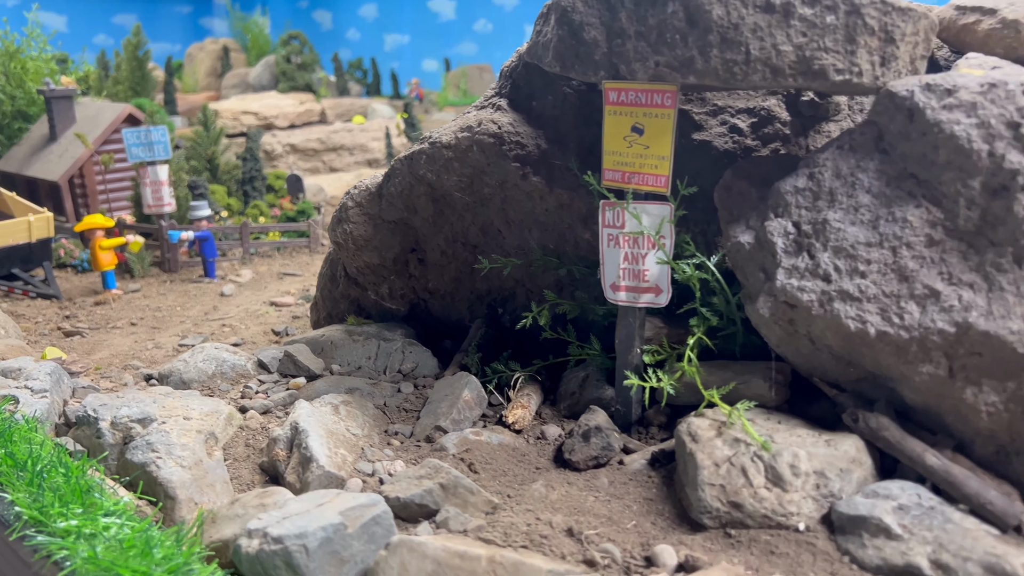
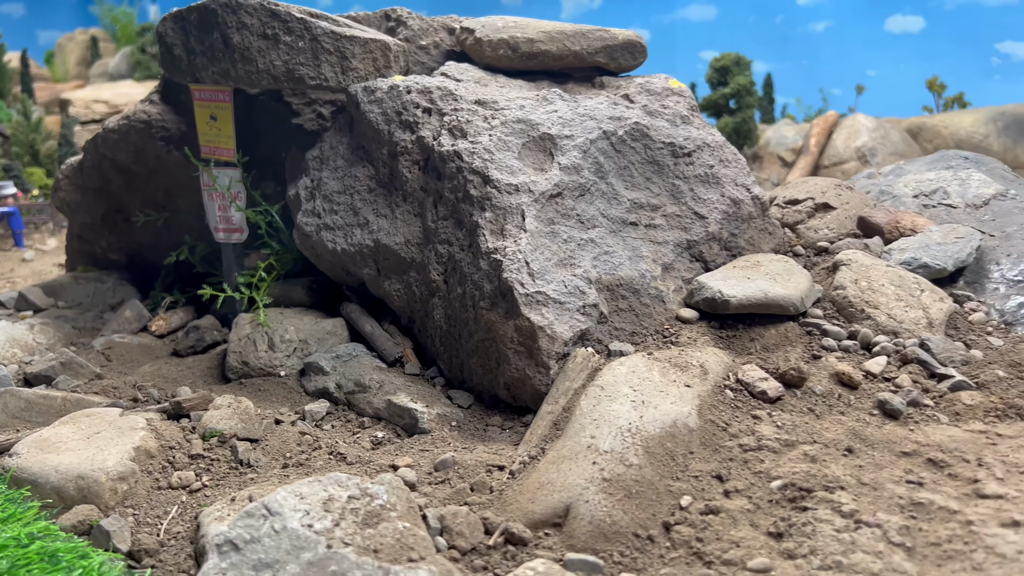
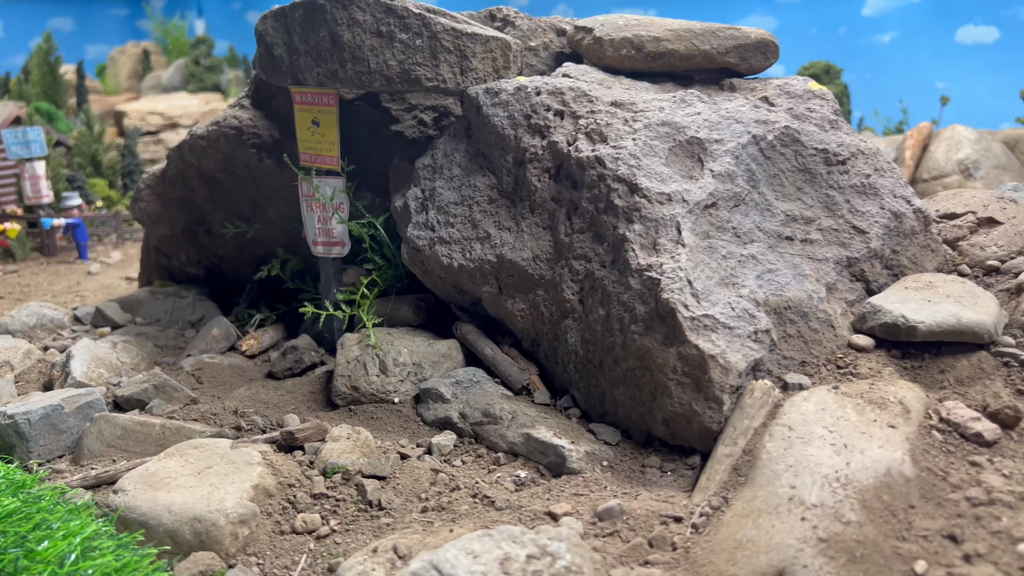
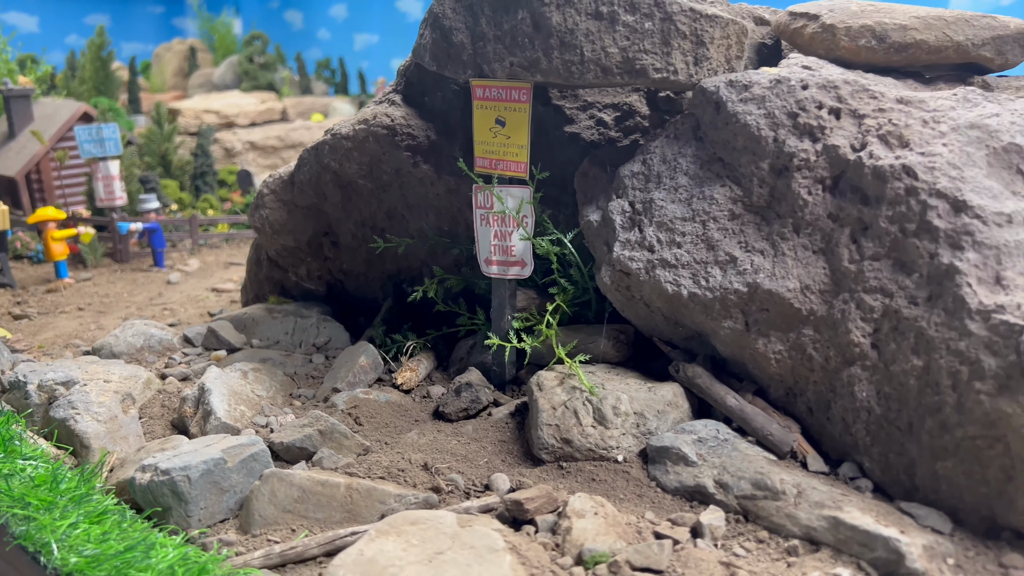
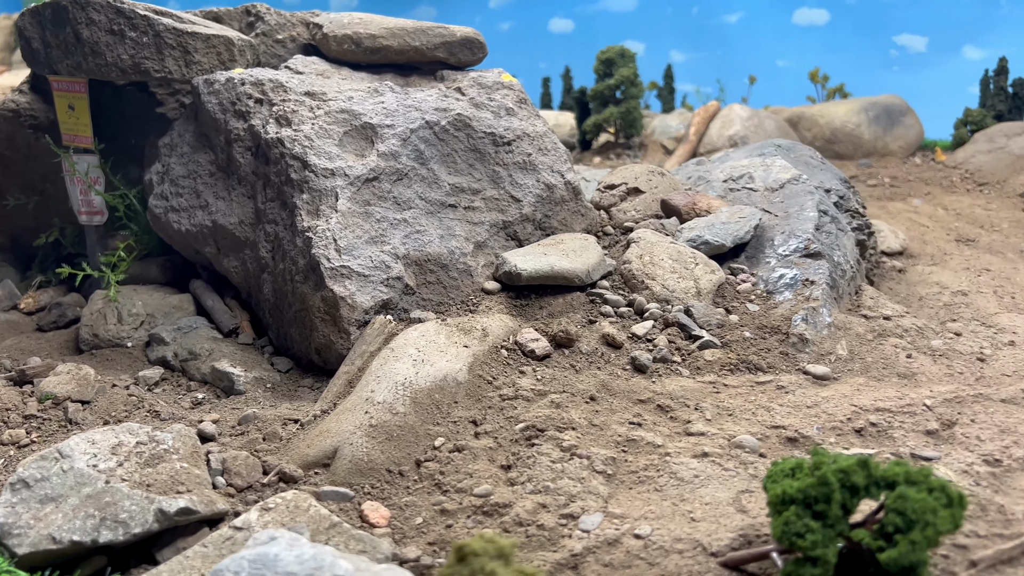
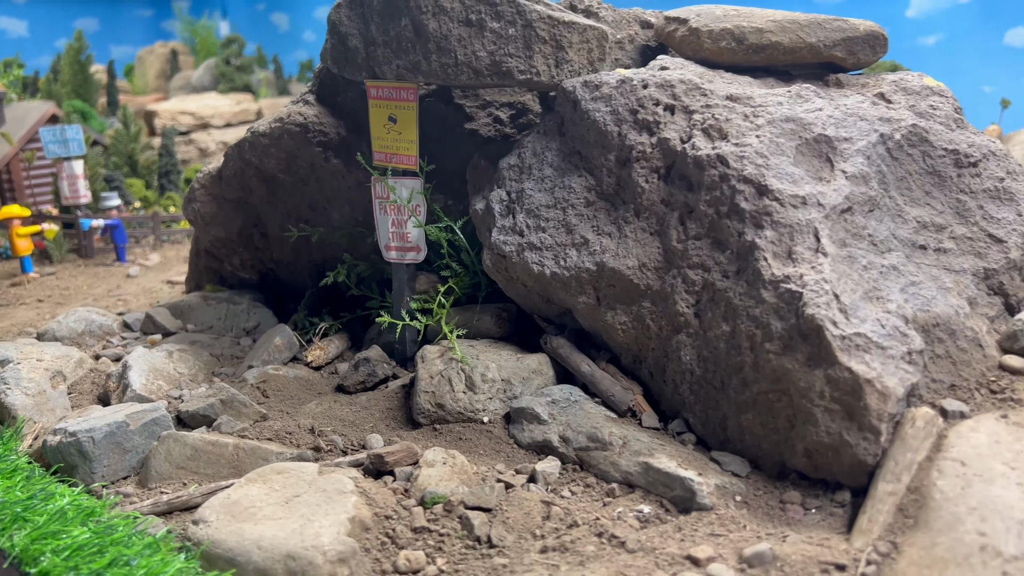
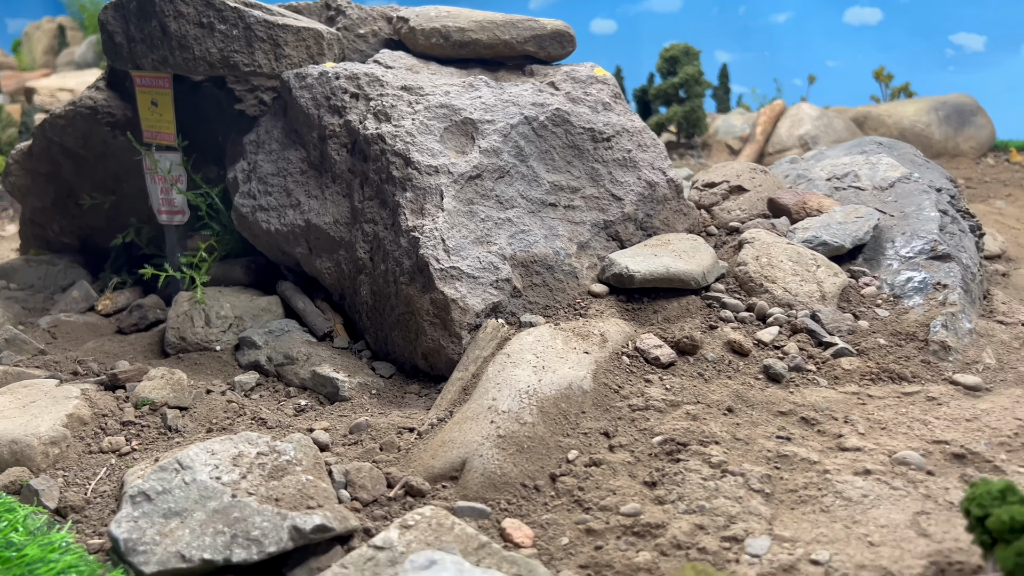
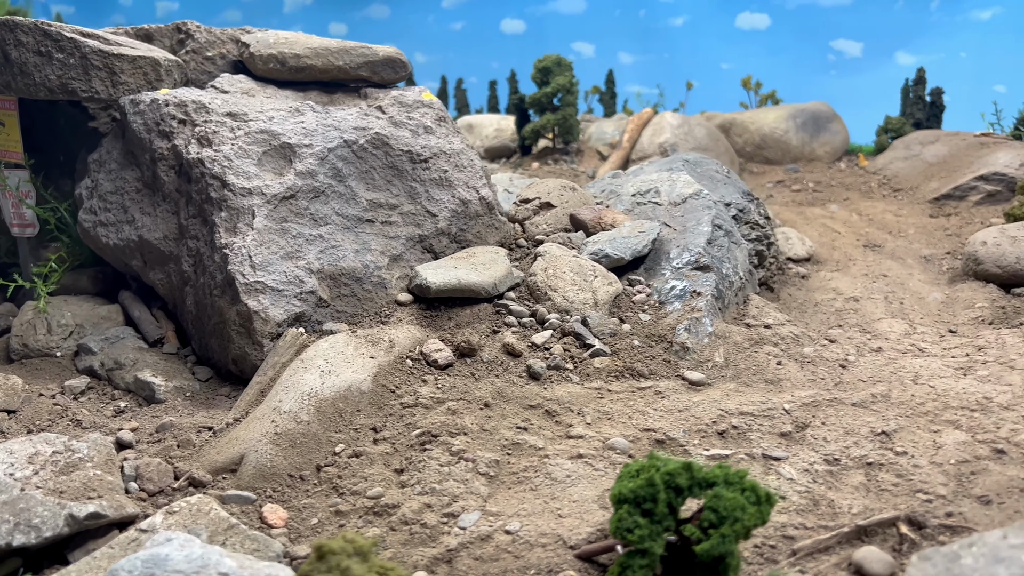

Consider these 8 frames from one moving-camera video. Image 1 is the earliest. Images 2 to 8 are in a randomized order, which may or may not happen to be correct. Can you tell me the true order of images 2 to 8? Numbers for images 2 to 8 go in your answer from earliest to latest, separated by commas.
4, 6, 3, 2, 7, 5, 8
